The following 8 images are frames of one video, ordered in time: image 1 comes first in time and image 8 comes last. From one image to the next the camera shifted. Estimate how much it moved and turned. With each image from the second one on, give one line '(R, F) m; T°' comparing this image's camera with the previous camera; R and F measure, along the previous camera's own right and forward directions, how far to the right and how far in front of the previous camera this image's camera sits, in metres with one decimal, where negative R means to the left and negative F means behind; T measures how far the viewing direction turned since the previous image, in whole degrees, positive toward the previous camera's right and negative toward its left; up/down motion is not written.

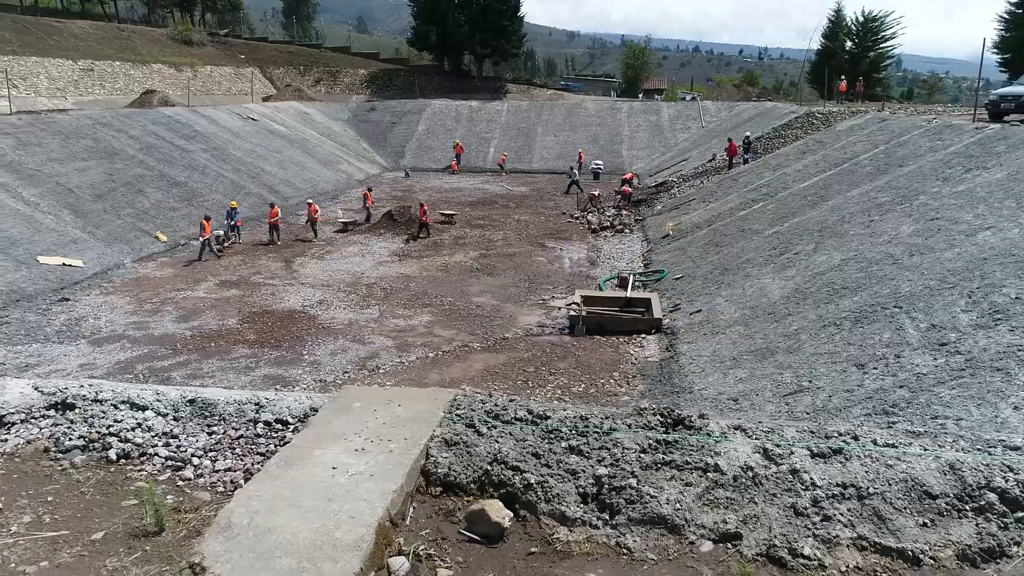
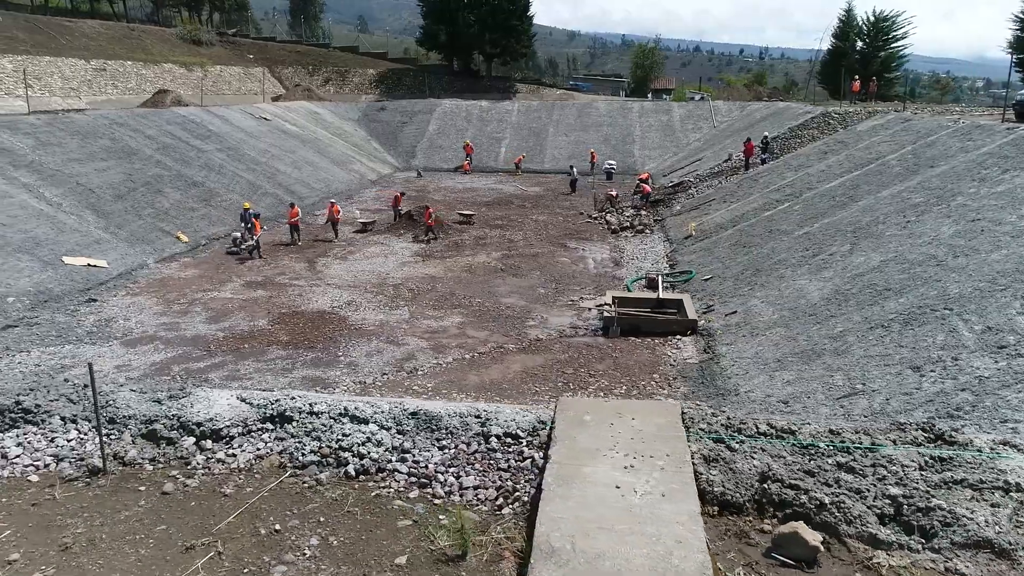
(-0.4, +0.1) m; 0°
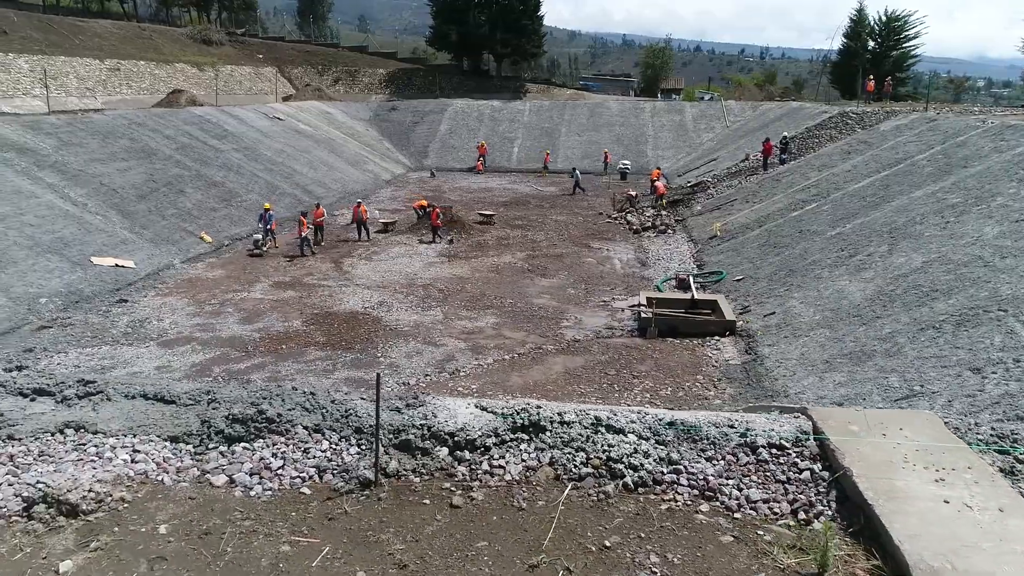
(-0.5, 0.0) m; 0°
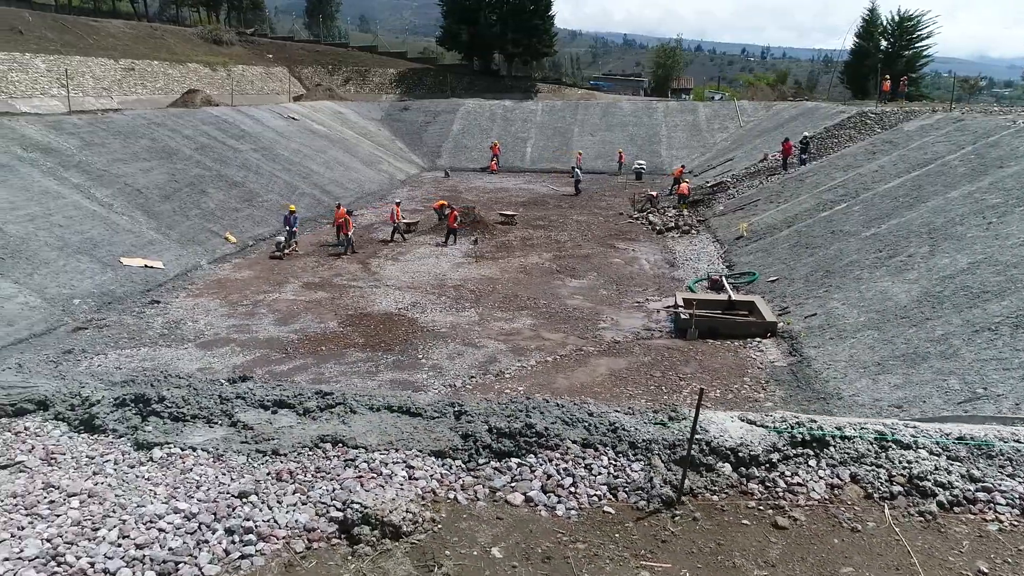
(-0.5, +0.1) m; 0°
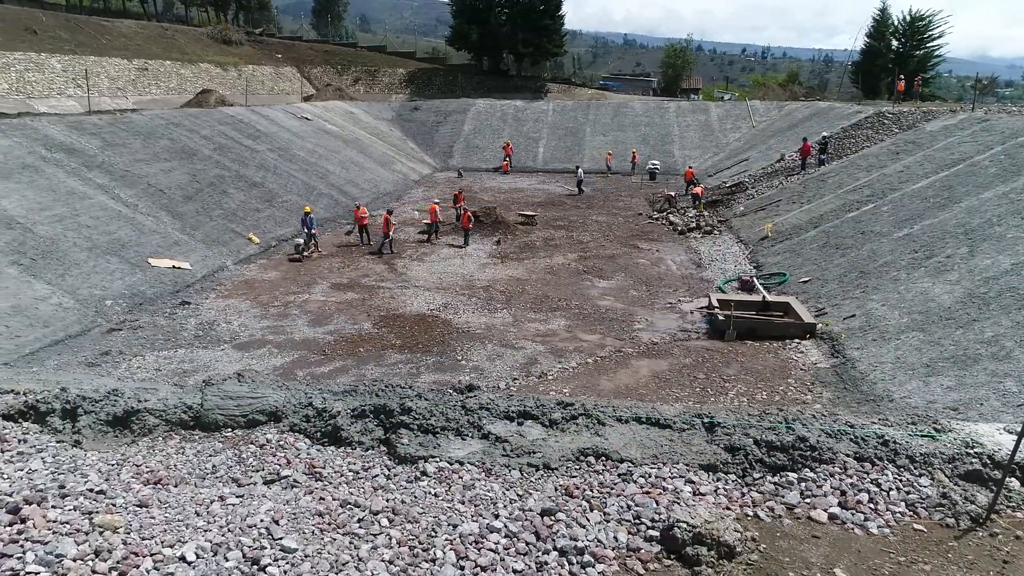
(-0.5, +0.1) m; 0°
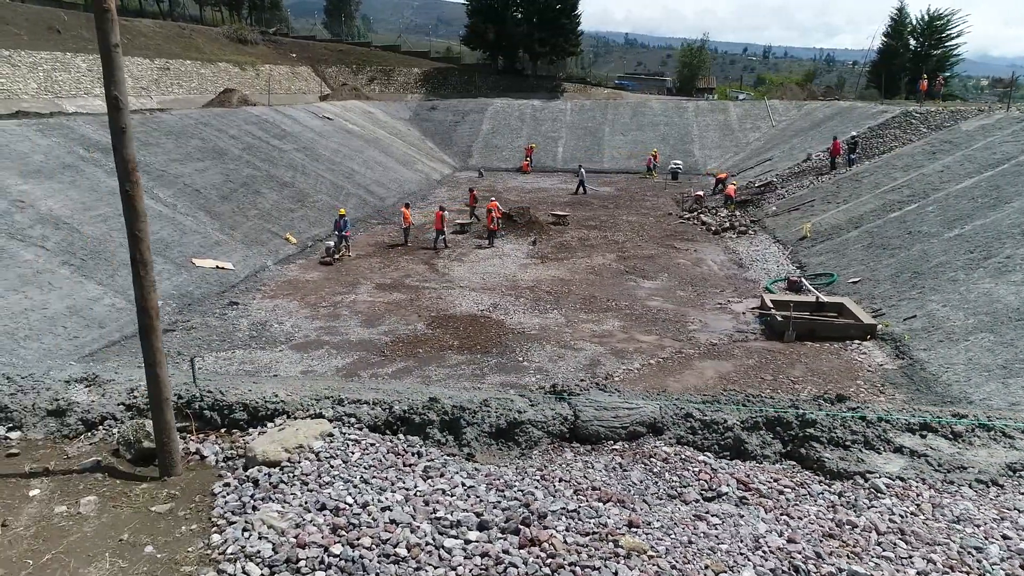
(-0.7, +0.1) m; 0°
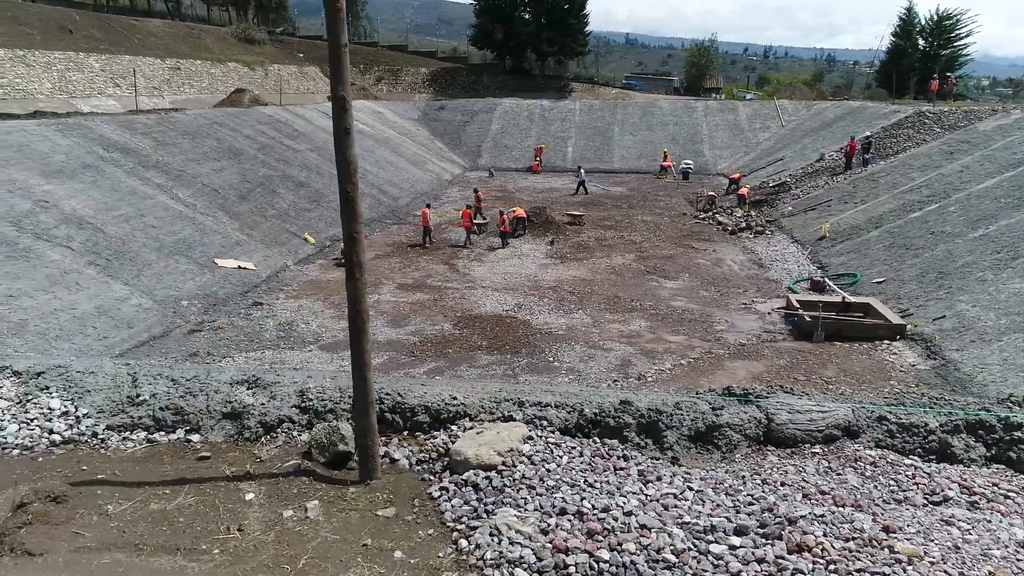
(-0.3, 0.0) m; 0°
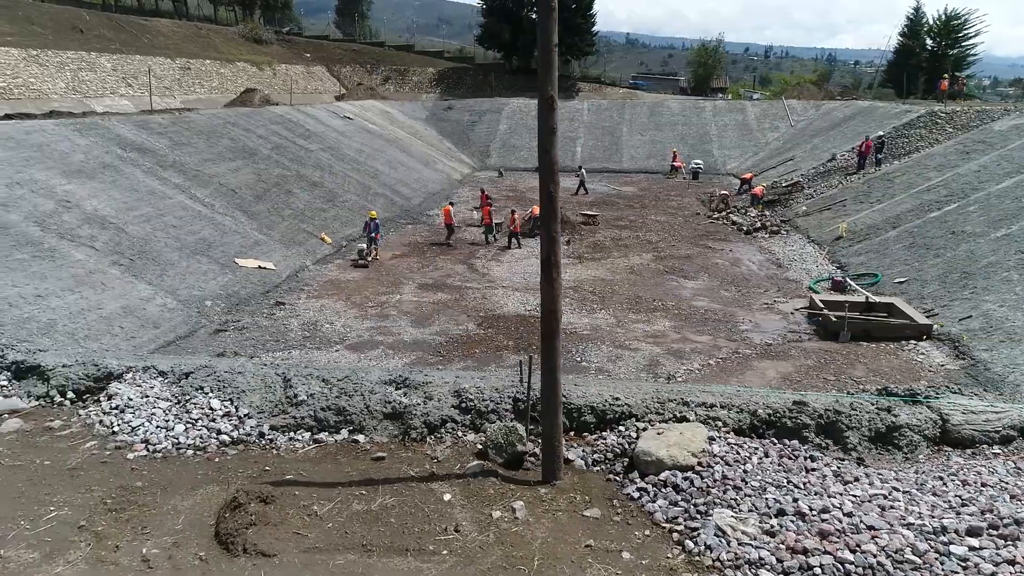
(-0.3, 0.0) m; 0°
